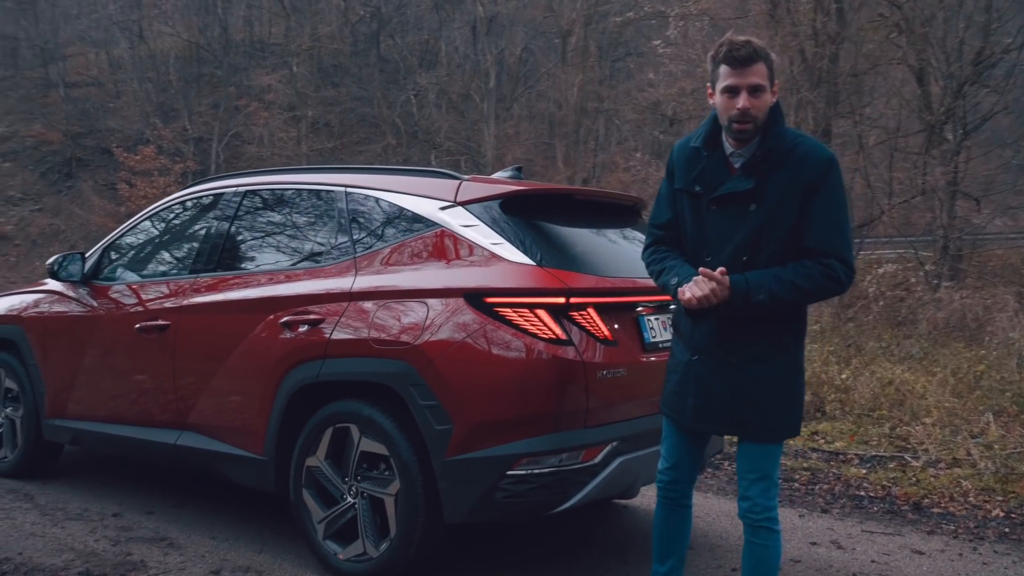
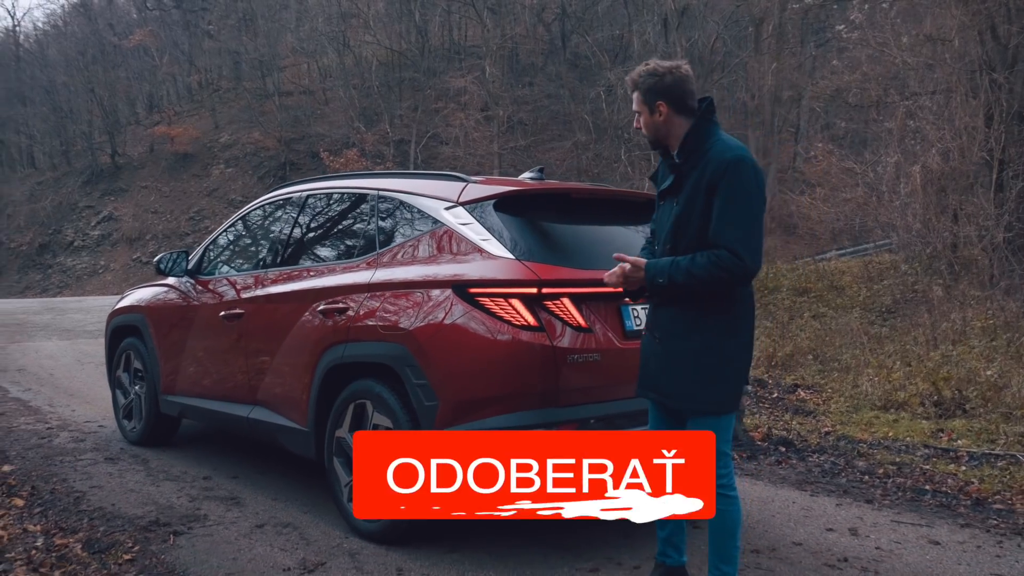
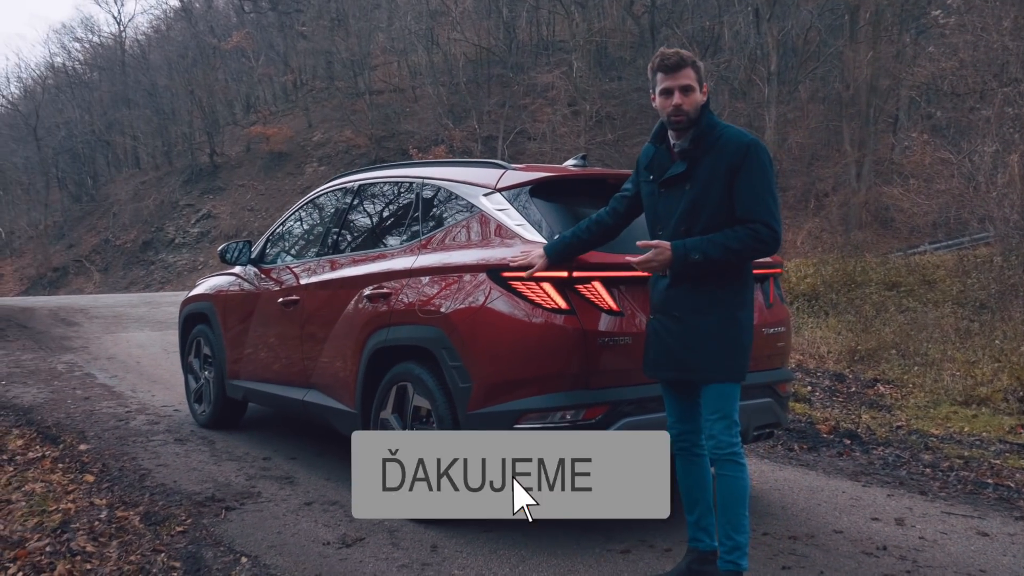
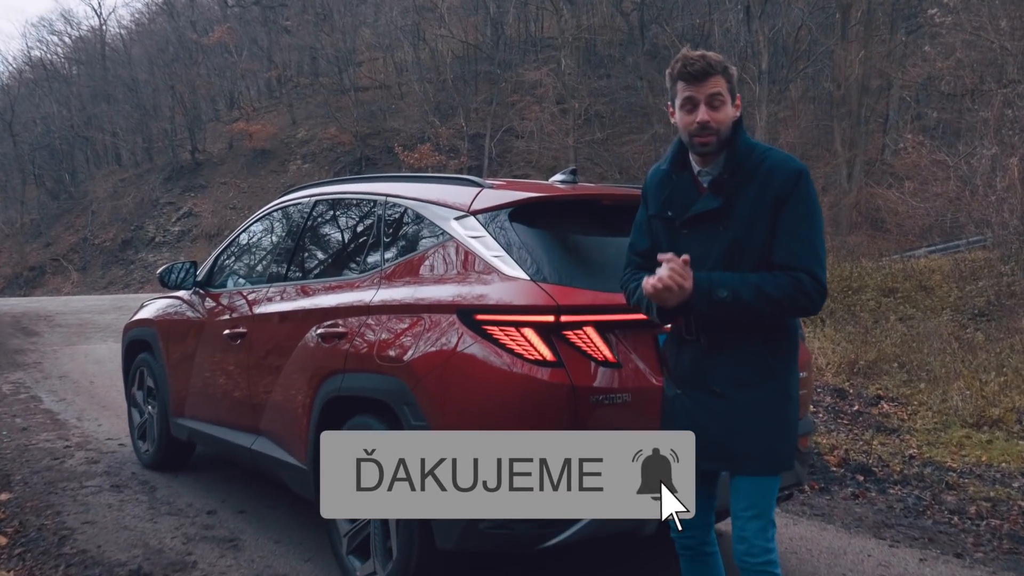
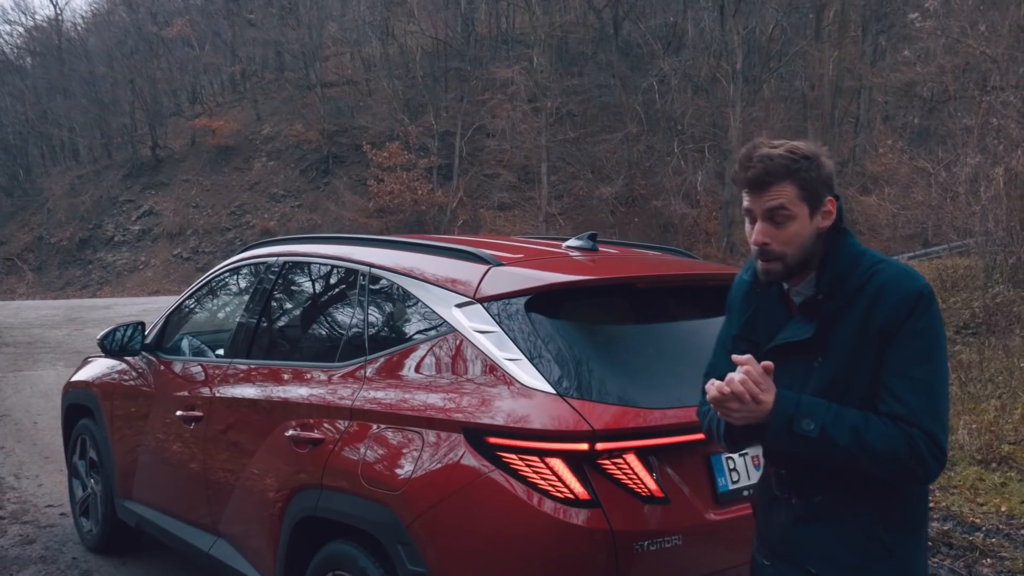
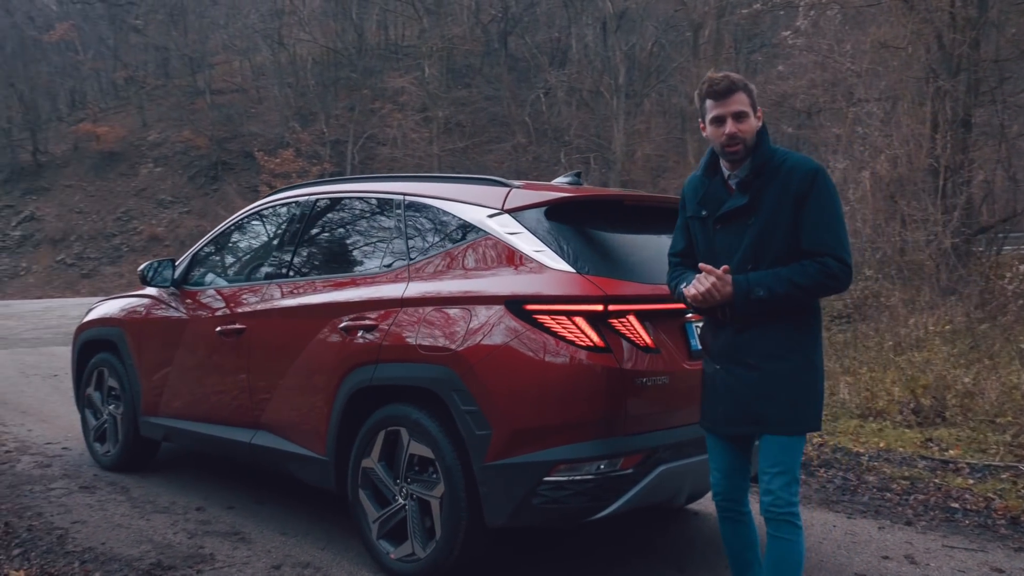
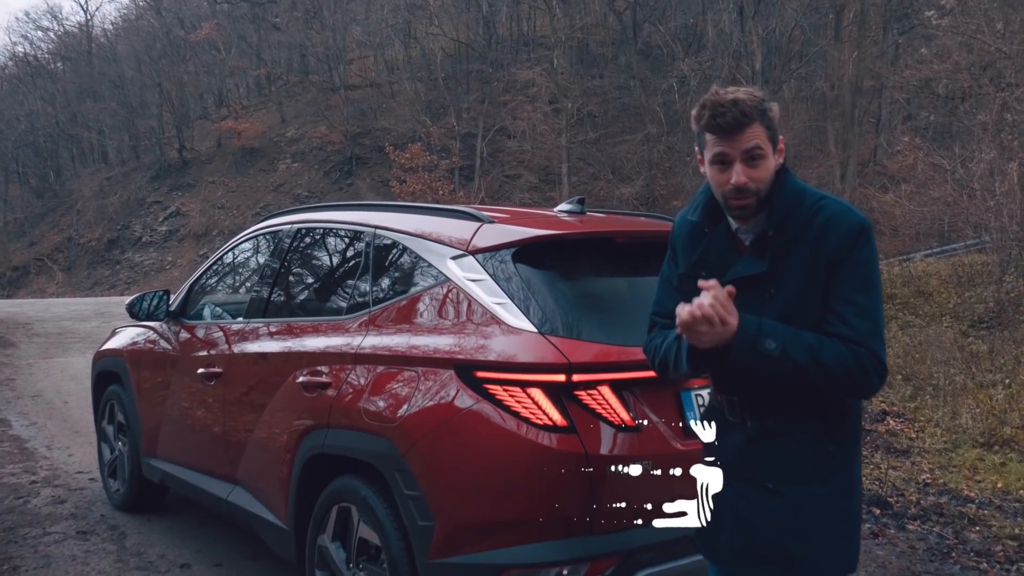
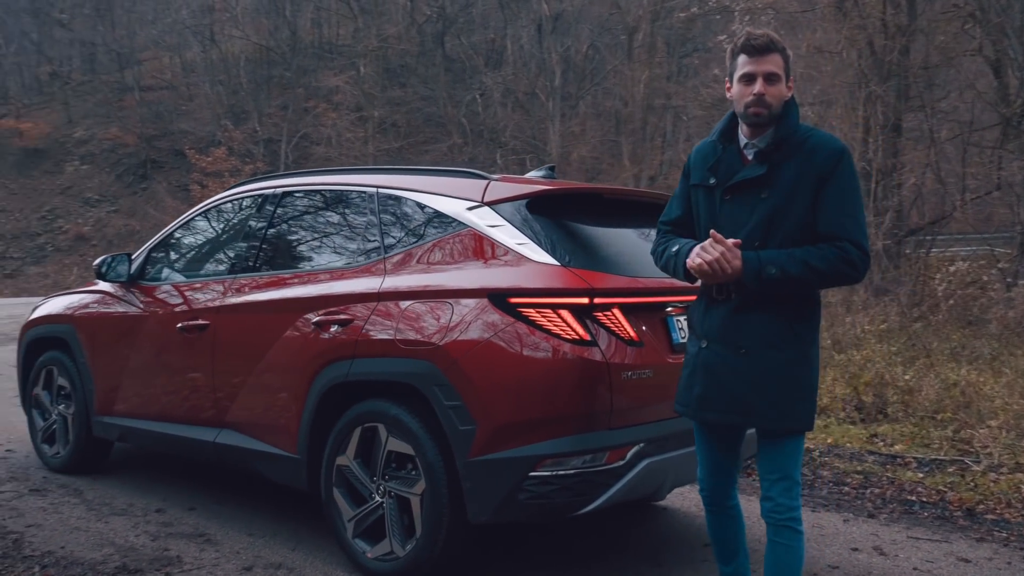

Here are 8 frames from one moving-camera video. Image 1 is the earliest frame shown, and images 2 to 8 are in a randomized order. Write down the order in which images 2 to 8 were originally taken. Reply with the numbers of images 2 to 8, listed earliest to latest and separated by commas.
8, 6, 2, 3, 4, 7, 5
